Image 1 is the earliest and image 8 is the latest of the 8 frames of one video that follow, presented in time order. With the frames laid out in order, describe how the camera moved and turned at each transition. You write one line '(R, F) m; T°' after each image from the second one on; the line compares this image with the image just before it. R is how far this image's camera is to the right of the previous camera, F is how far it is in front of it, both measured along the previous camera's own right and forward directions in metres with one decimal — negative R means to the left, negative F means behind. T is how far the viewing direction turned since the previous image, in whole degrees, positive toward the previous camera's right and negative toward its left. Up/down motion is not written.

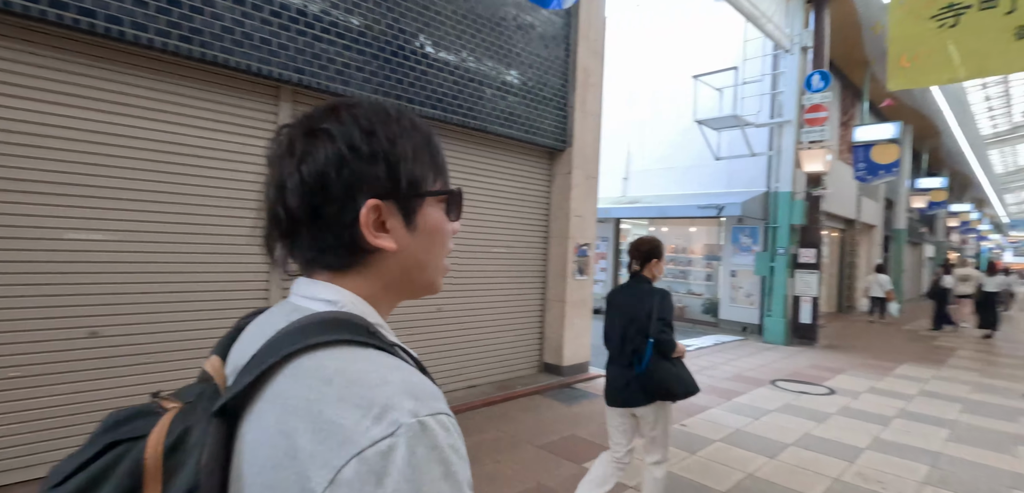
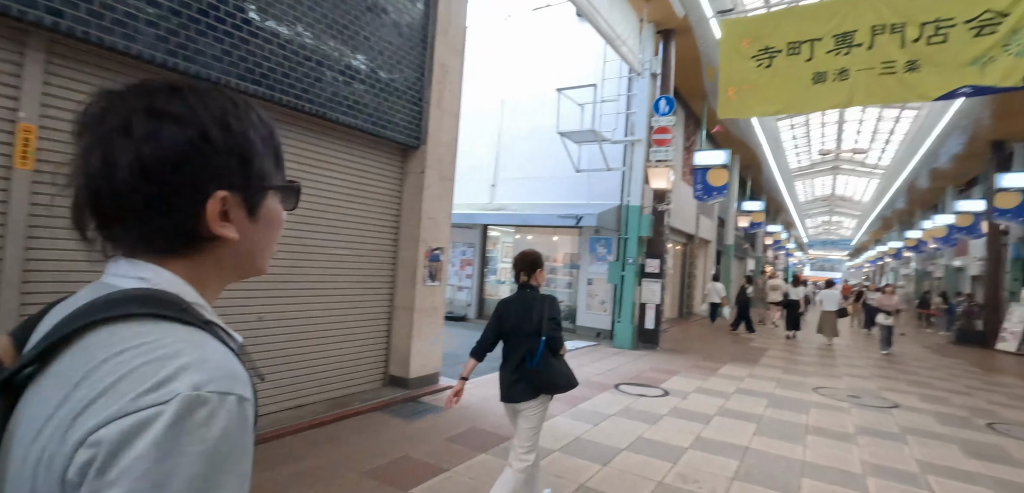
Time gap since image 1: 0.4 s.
(+0.4, +0.3) m; +14°
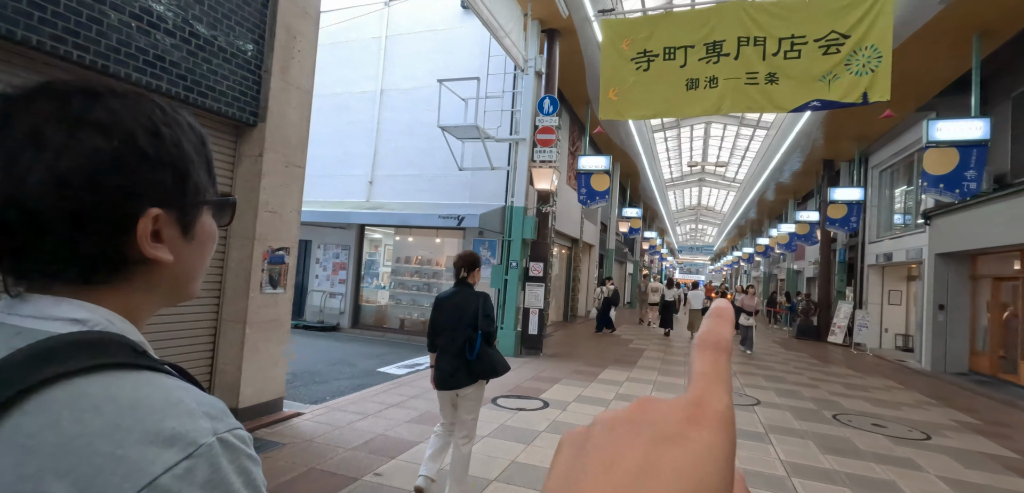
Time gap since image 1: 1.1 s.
(+0.3, +0.6) m; +13°
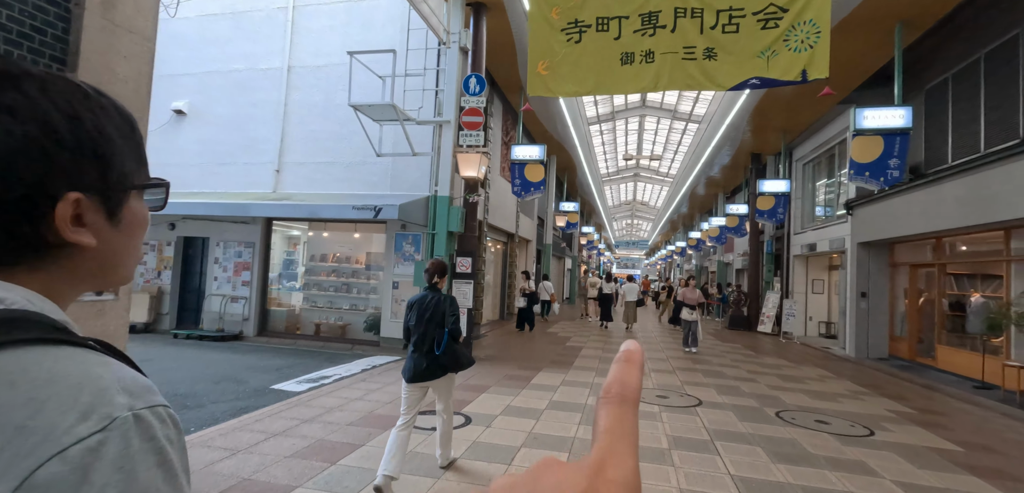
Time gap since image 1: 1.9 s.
(+0.3, +0.8) m; +7°
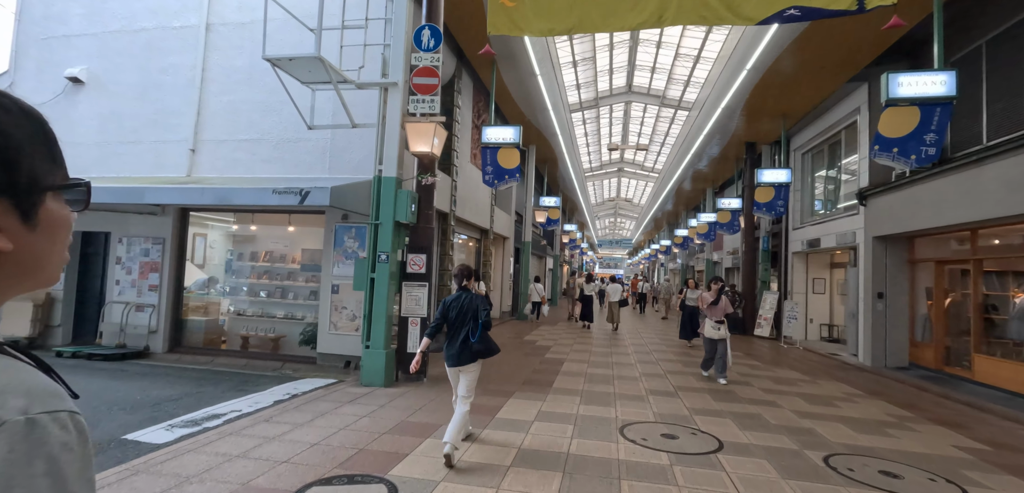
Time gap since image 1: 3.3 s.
(+0.3, +1.7) m; +2°
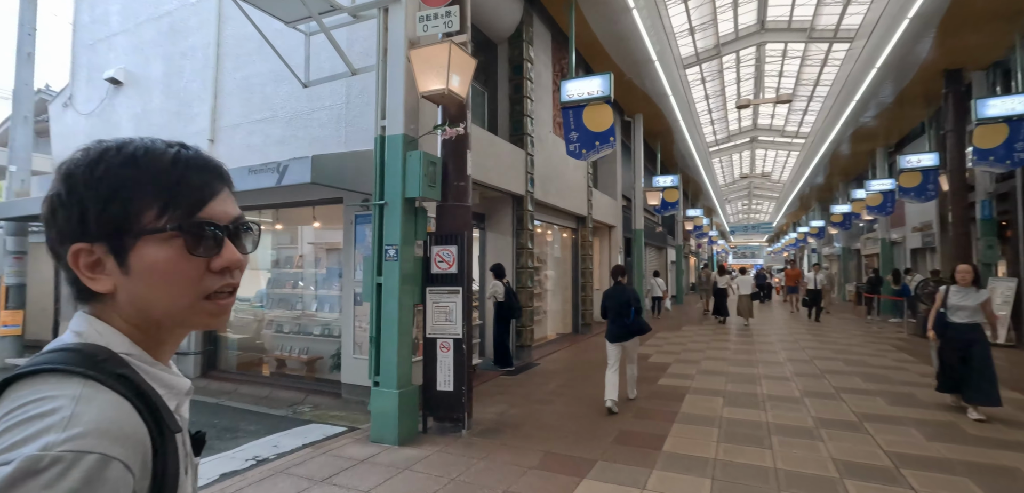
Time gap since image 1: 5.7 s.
(+0.4, +2.6) m; -14°
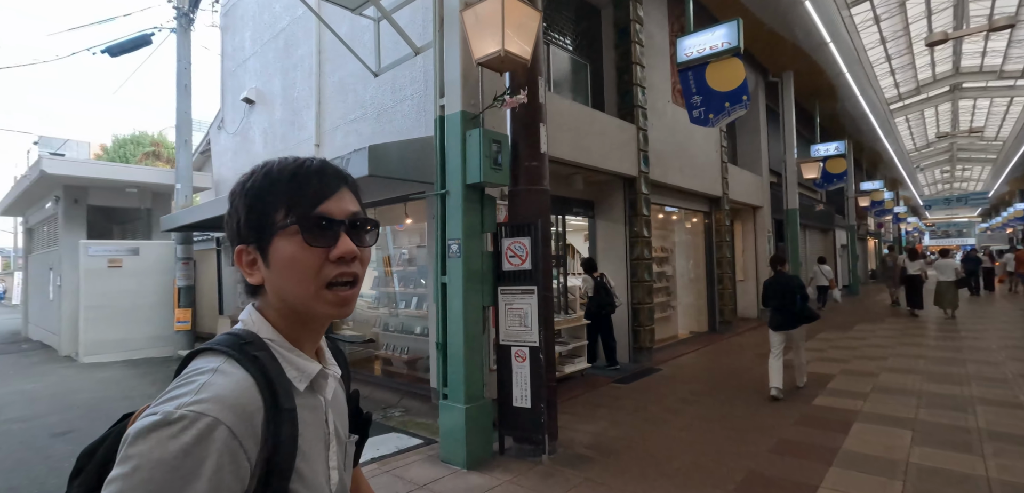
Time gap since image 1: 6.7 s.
(+0.4, +0.9) m; -16°
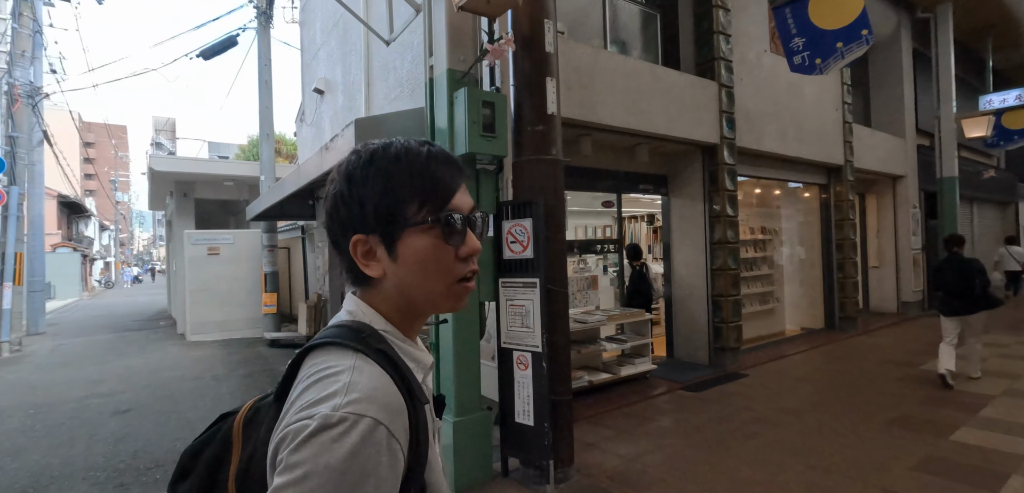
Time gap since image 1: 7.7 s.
(+0.8, +0.8) m; -13°
